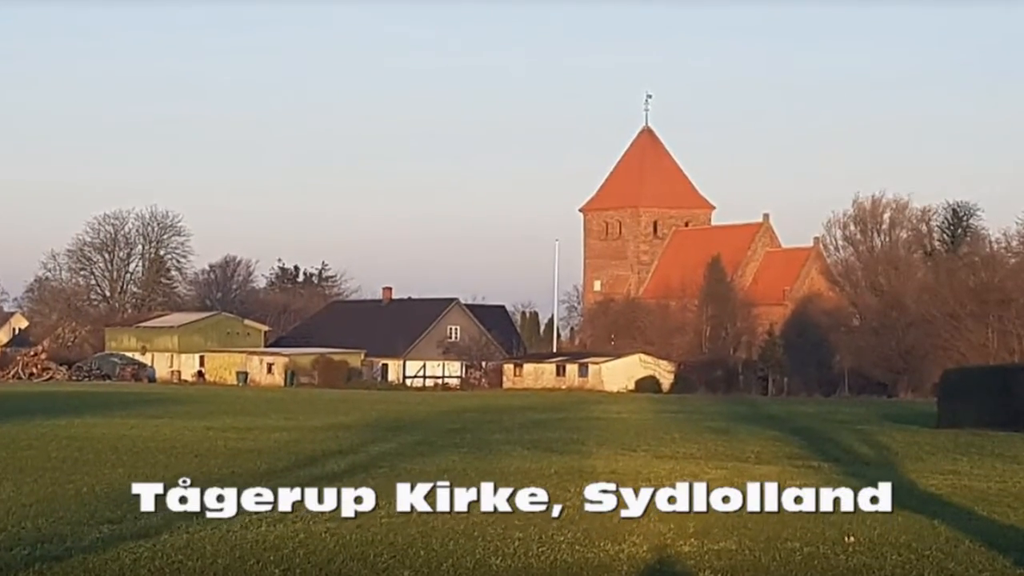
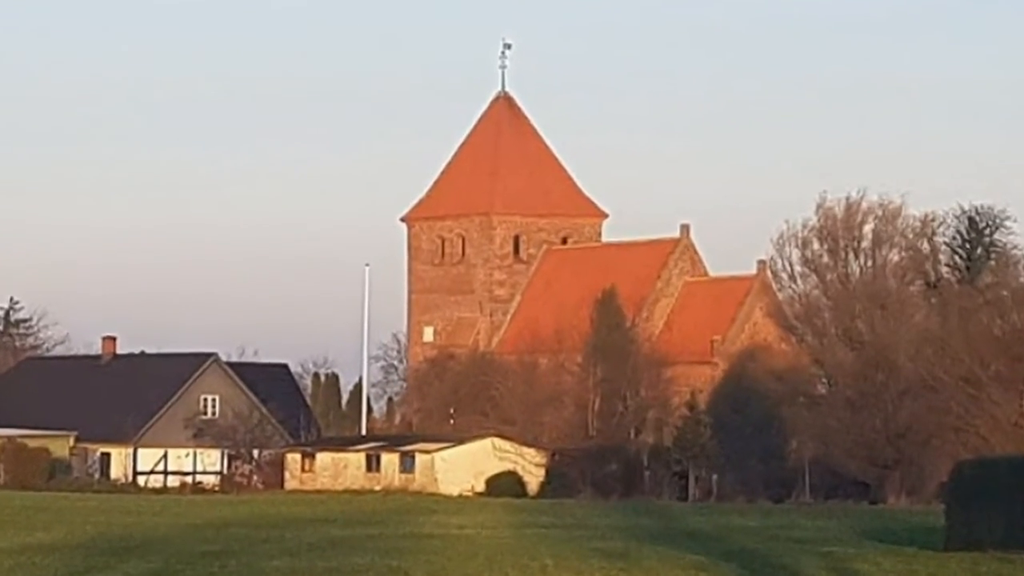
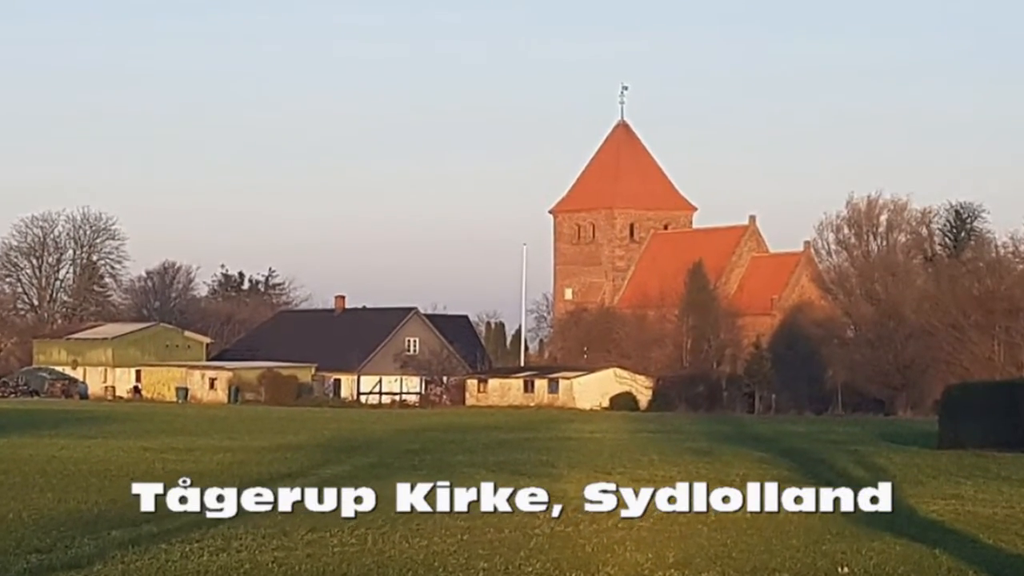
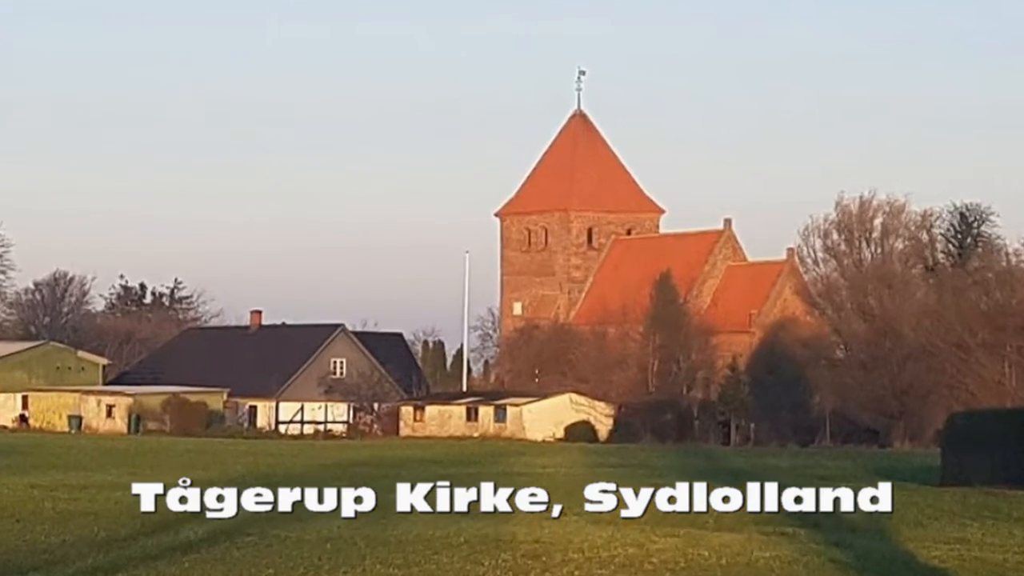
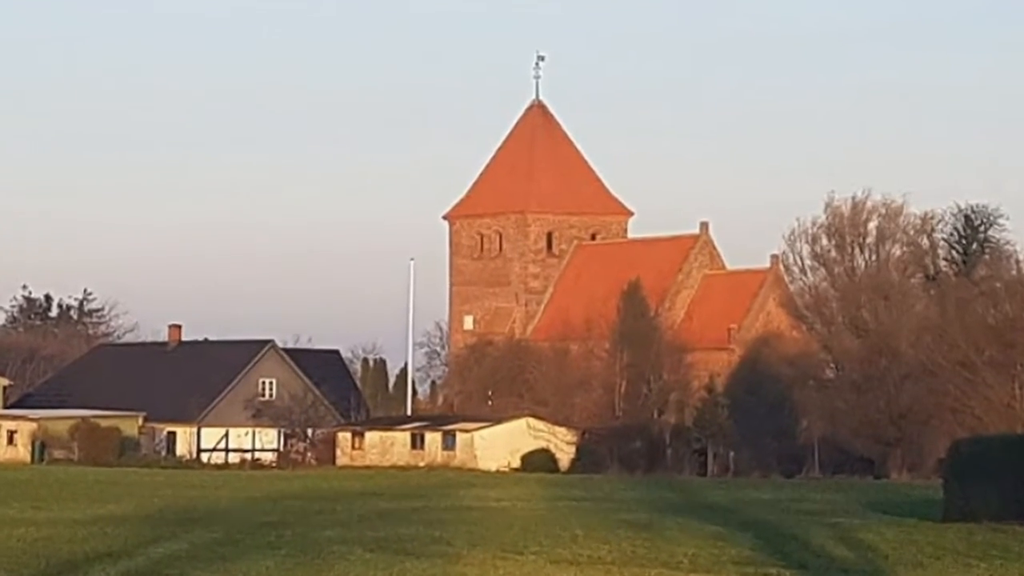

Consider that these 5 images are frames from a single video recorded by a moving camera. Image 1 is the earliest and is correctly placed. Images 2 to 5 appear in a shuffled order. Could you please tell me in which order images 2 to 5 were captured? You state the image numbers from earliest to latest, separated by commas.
3, 4, 5, 2
